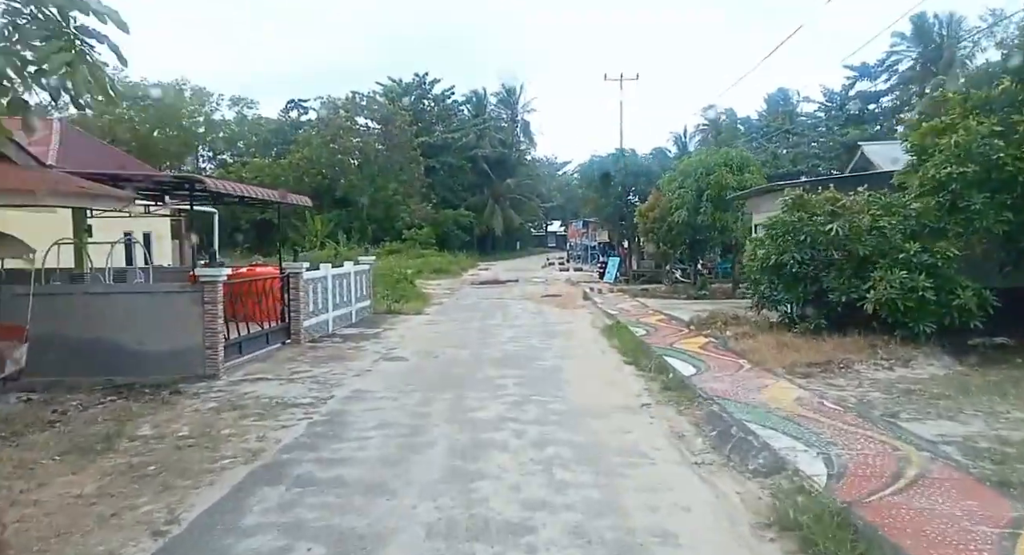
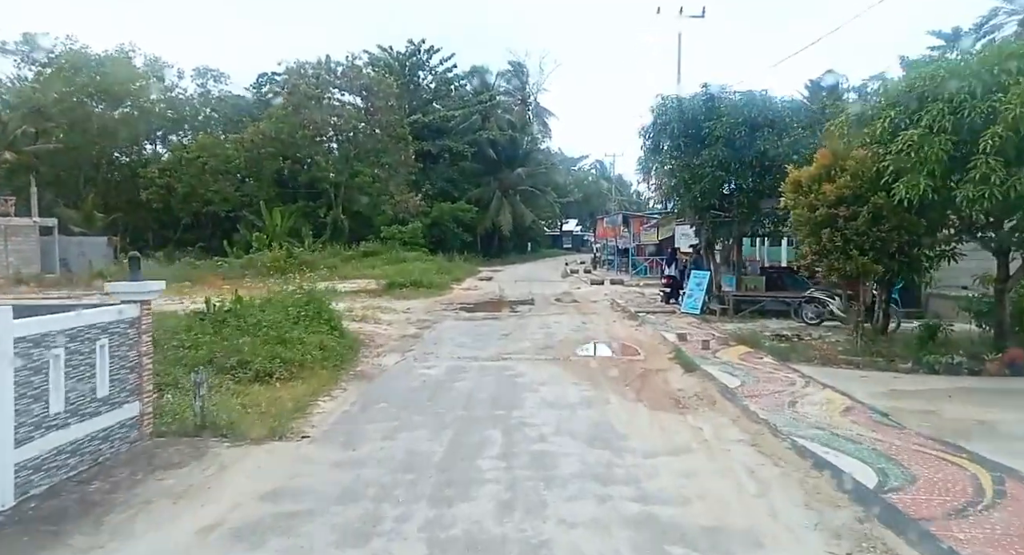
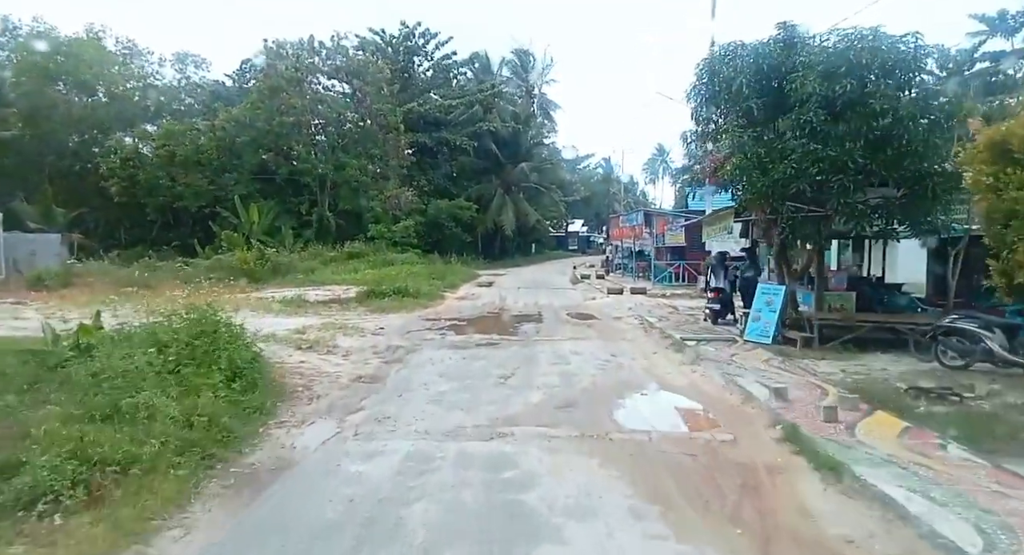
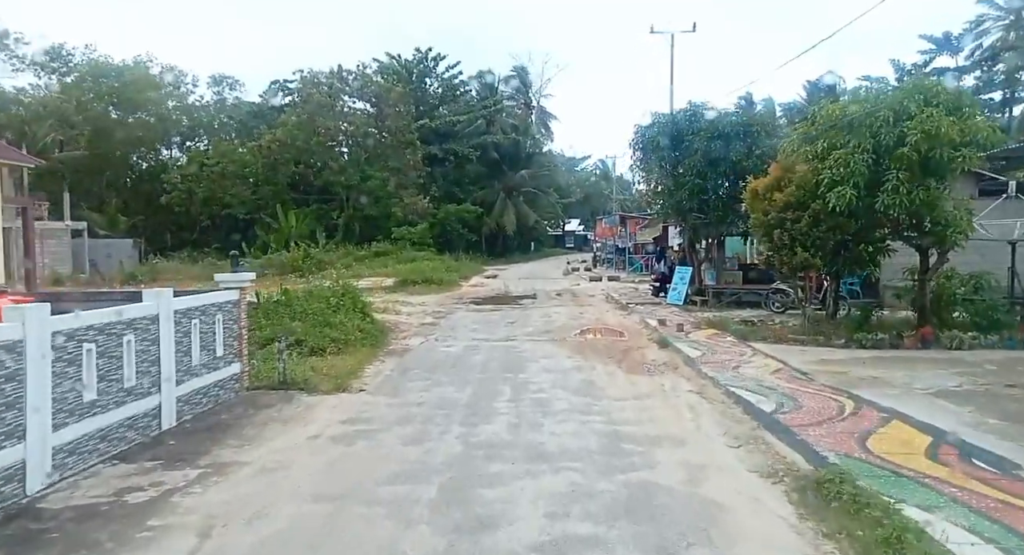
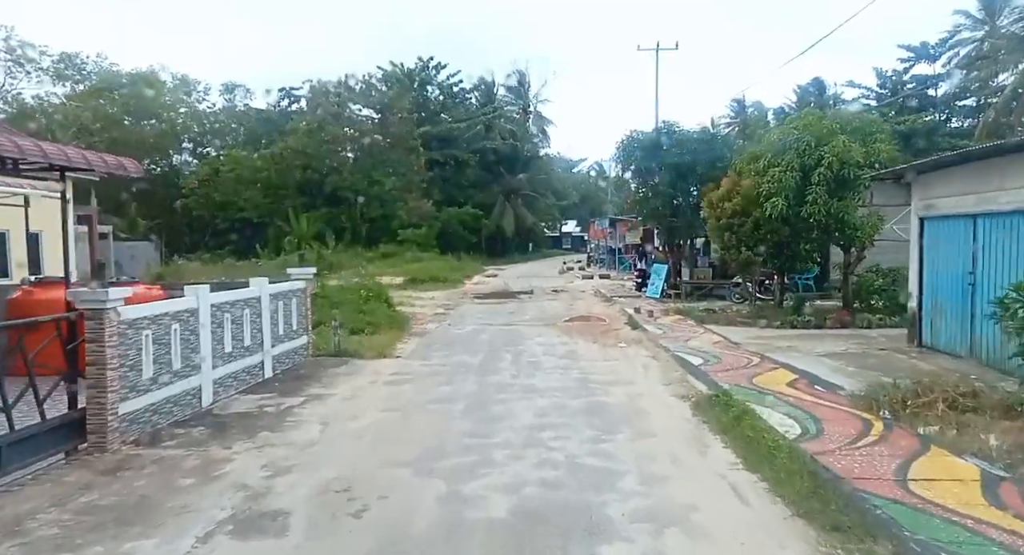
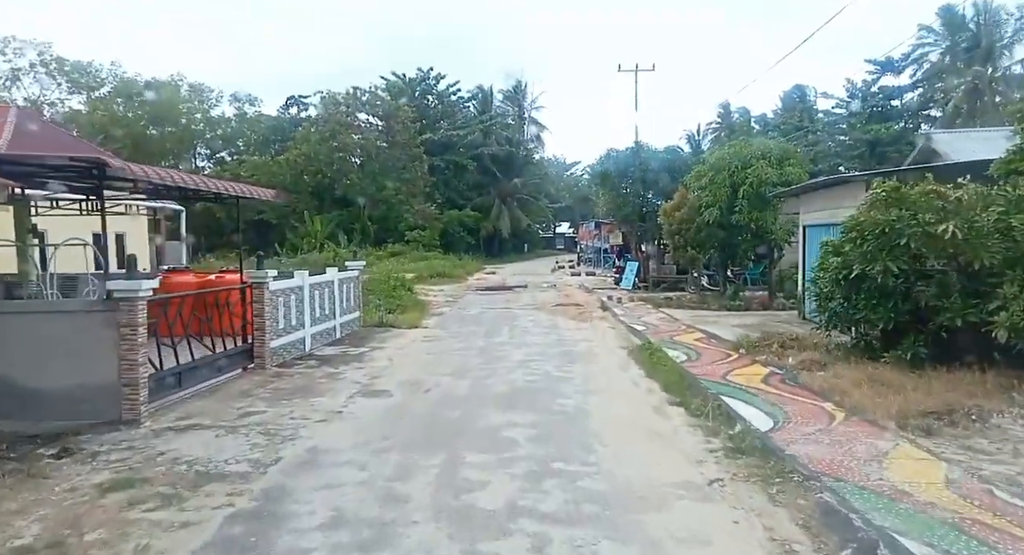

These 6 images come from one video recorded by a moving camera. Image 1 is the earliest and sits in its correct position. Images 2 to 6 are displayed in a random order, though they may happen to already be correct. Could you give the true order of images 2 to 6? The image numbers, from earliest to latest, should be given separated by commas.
6, 5, 4, 2, 3
